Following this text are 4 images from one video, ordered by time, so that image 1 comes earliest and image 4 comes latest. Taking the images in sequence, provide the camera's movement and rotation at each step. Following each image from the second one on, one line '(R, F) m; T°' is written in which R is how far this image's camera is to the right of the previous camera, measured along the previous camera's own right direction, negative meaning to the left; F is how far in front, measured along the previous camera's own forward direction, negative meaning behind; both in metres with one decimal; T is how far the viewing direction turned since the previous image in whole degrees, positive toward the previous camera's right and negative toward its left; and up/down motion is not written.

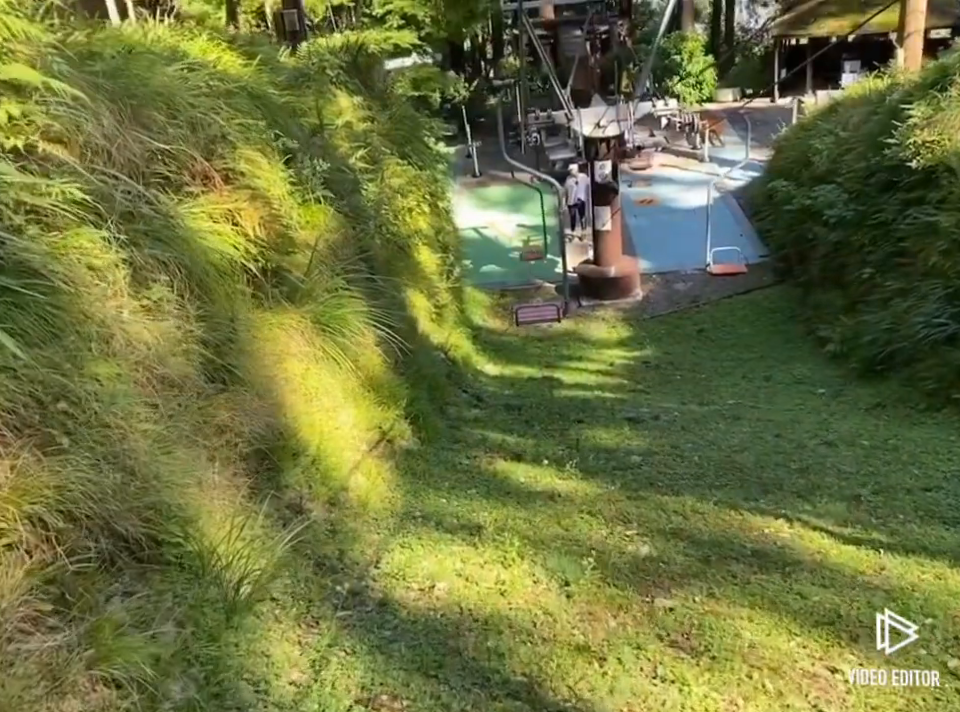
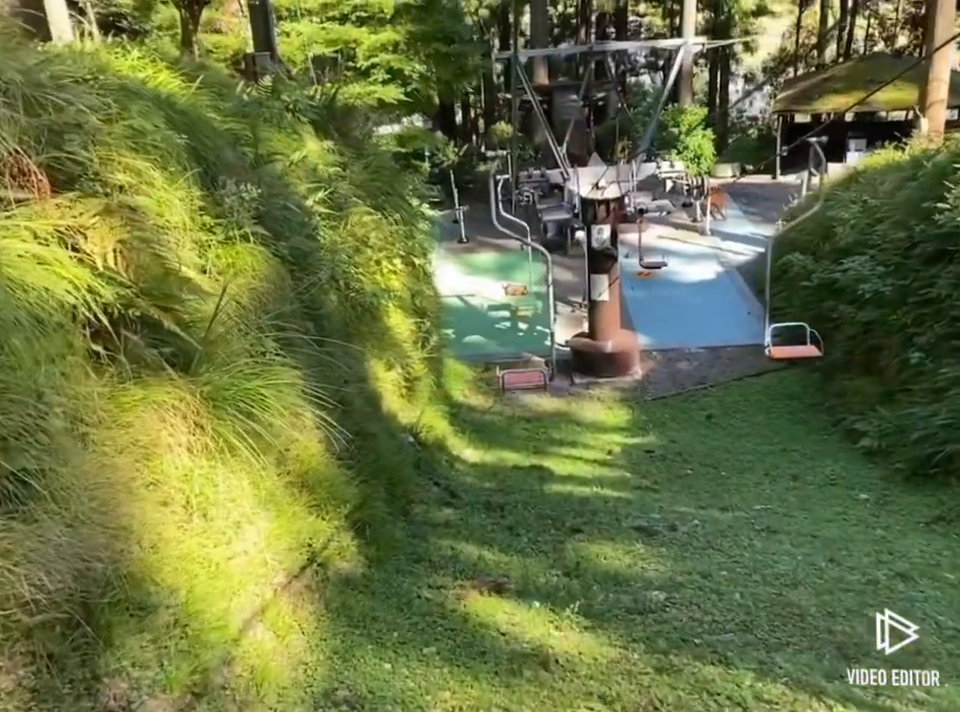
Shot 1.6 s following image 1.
(0.0, +1.2) m; +1°
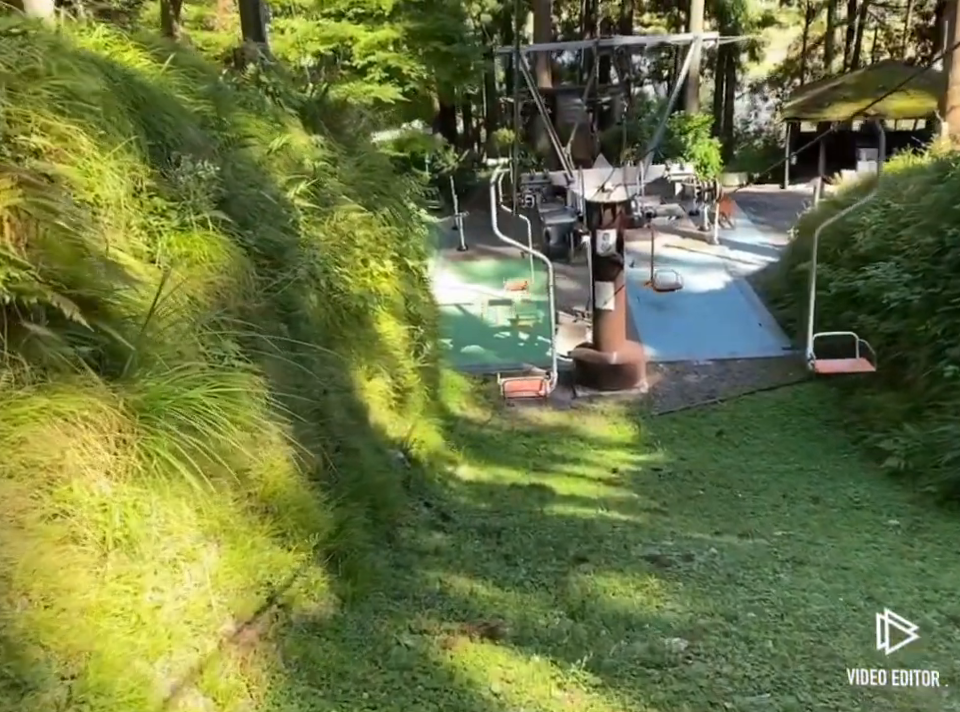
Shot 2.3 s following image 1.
(0.0, +0.5) m; 0°
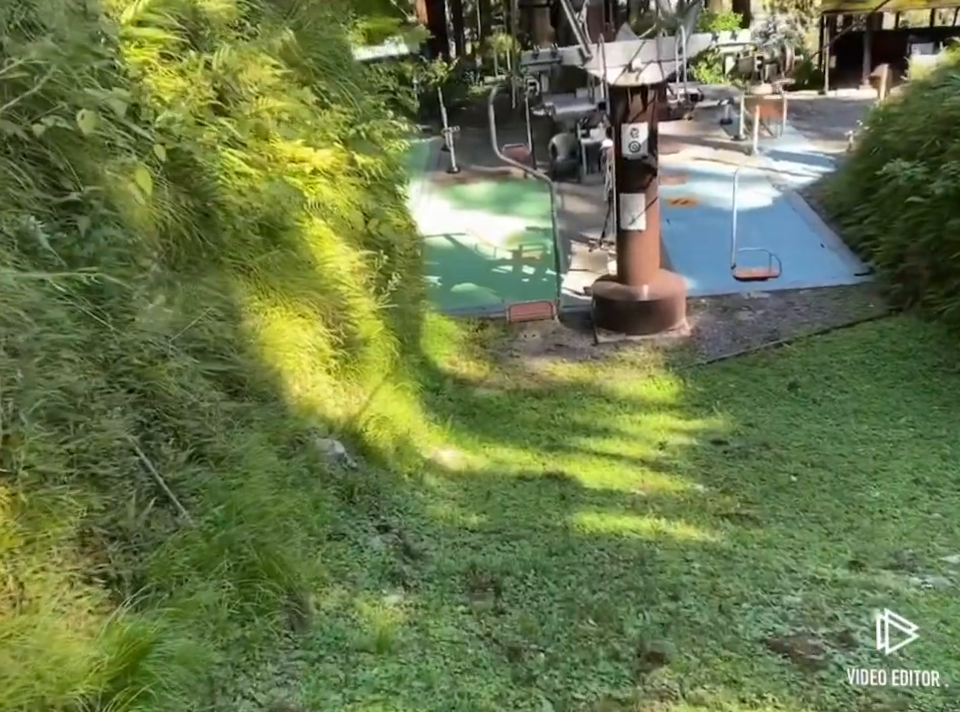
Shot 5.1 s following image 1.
(+0.1, +2.0) m; 0°
